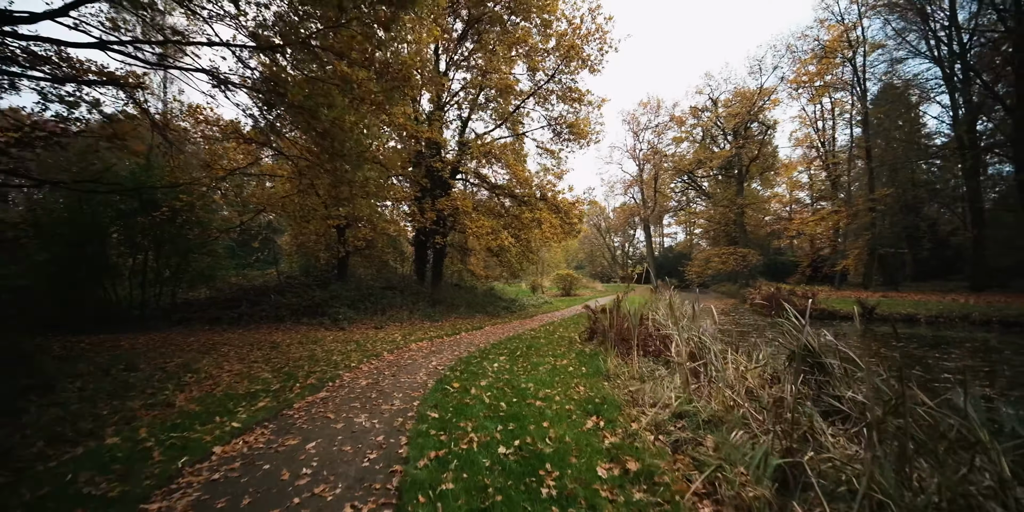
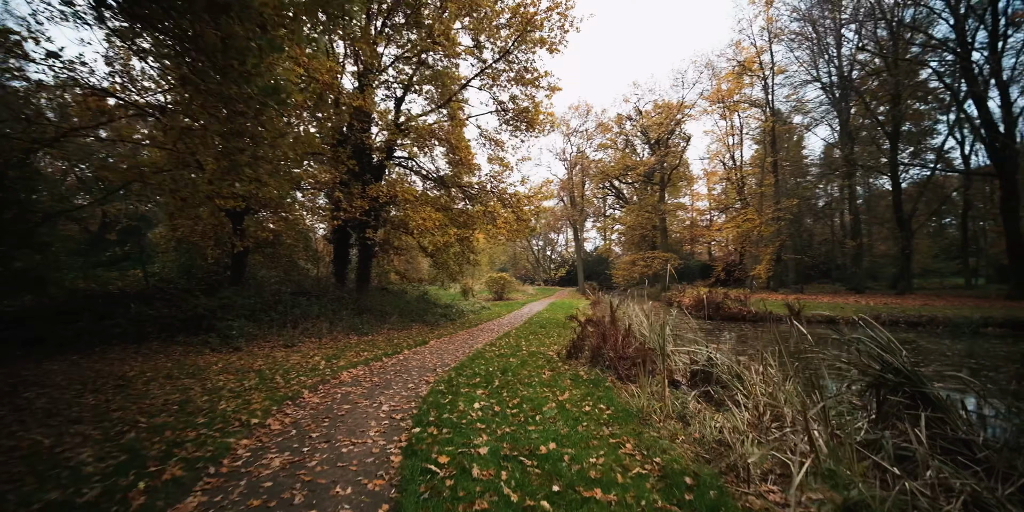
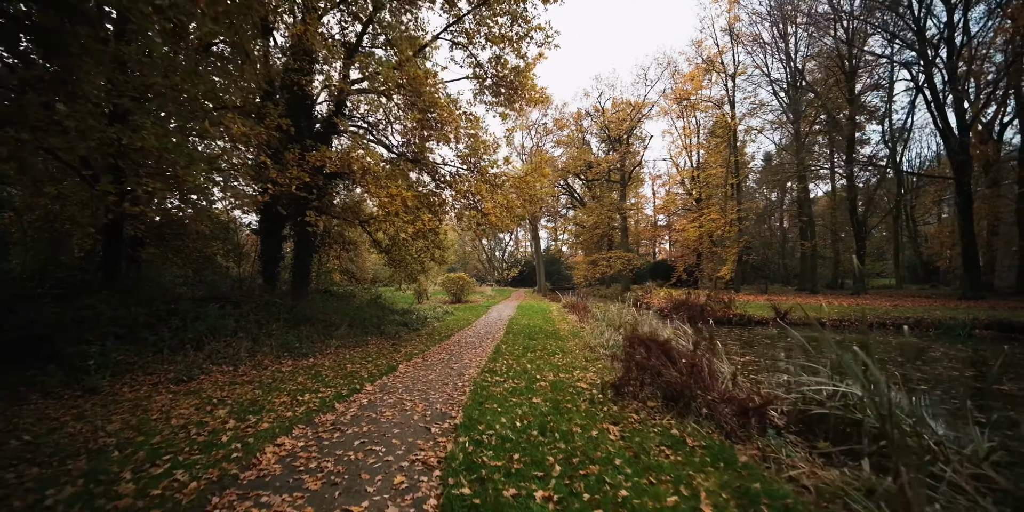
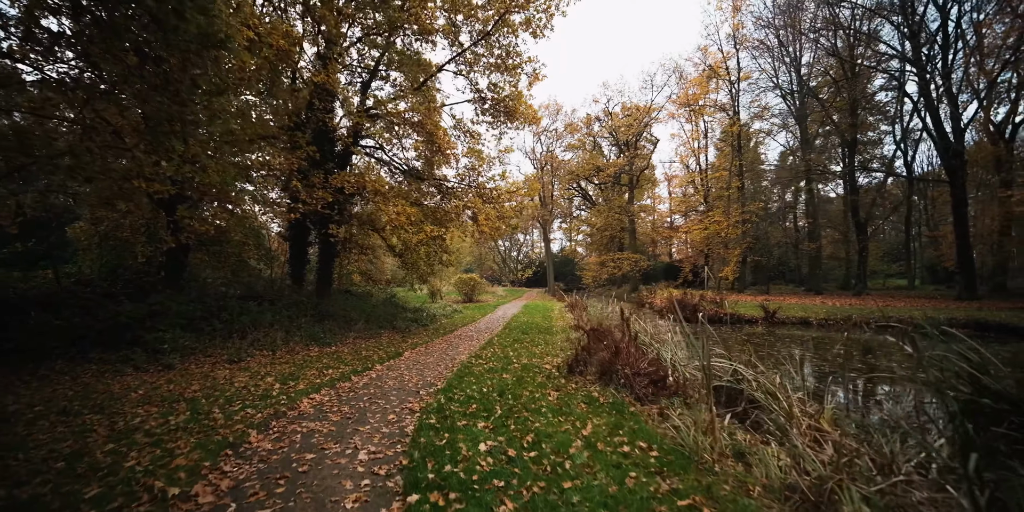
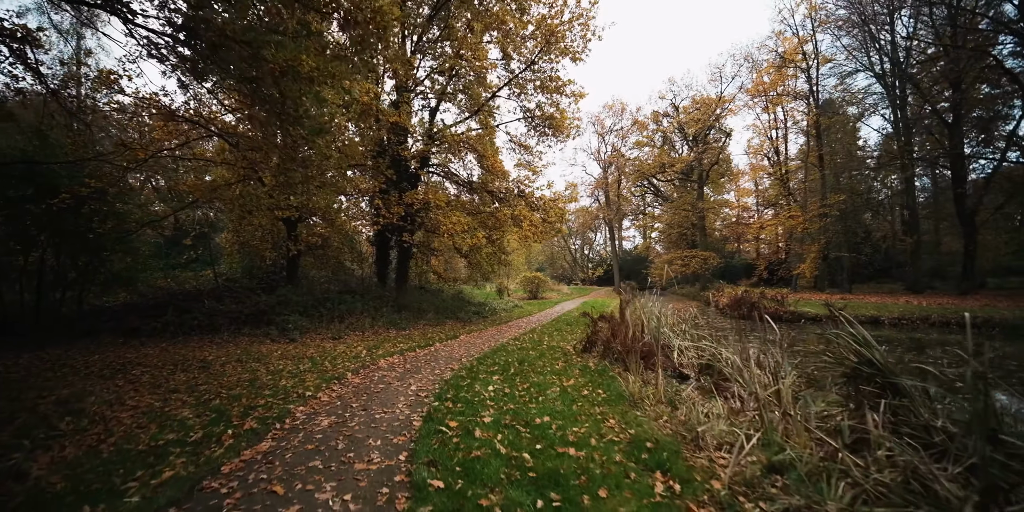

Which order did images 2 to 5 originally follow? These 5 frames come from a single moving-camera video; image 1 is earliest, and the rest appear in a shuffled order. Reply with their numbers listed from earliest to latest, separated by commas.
5, 2, 4, 3
